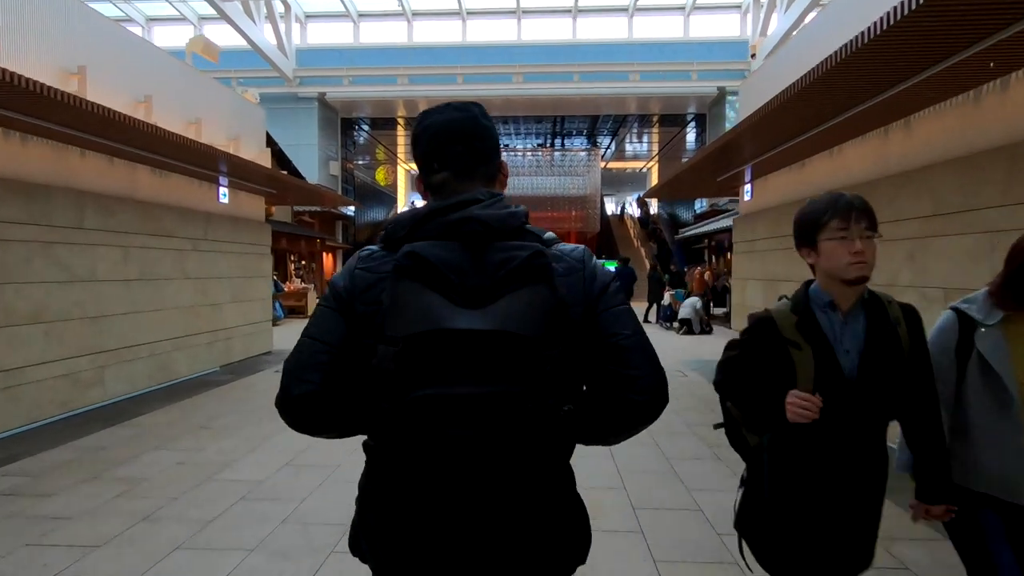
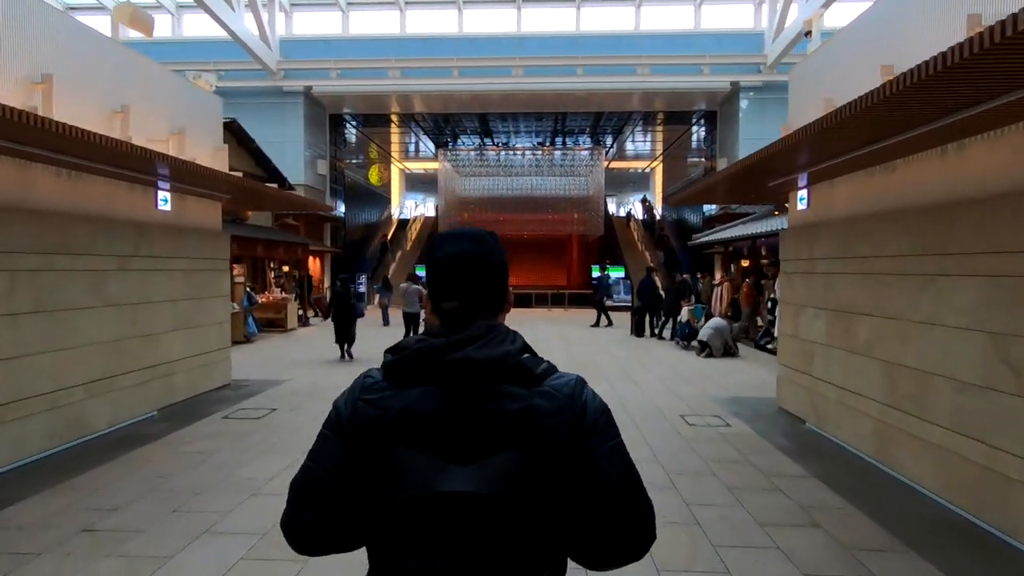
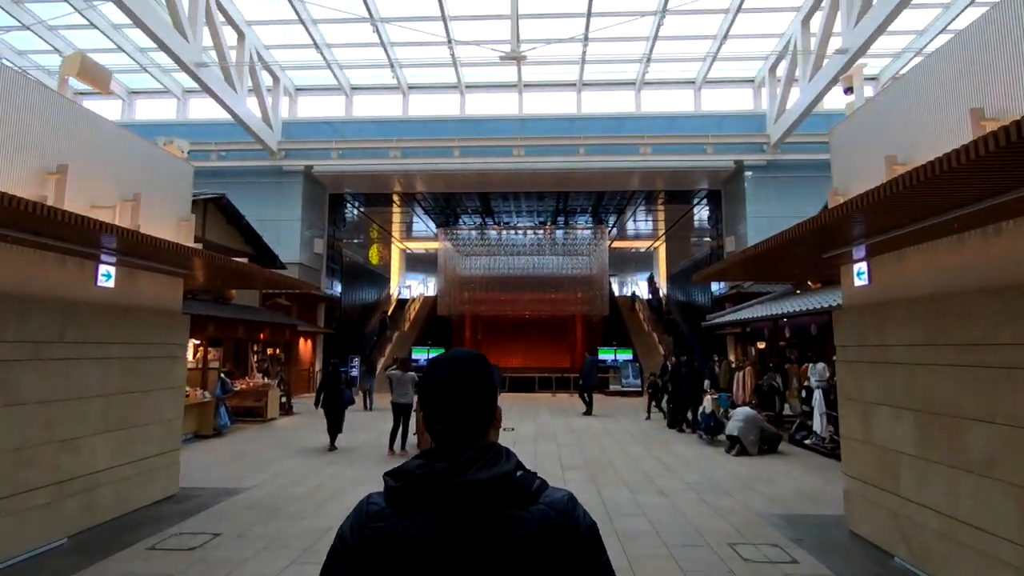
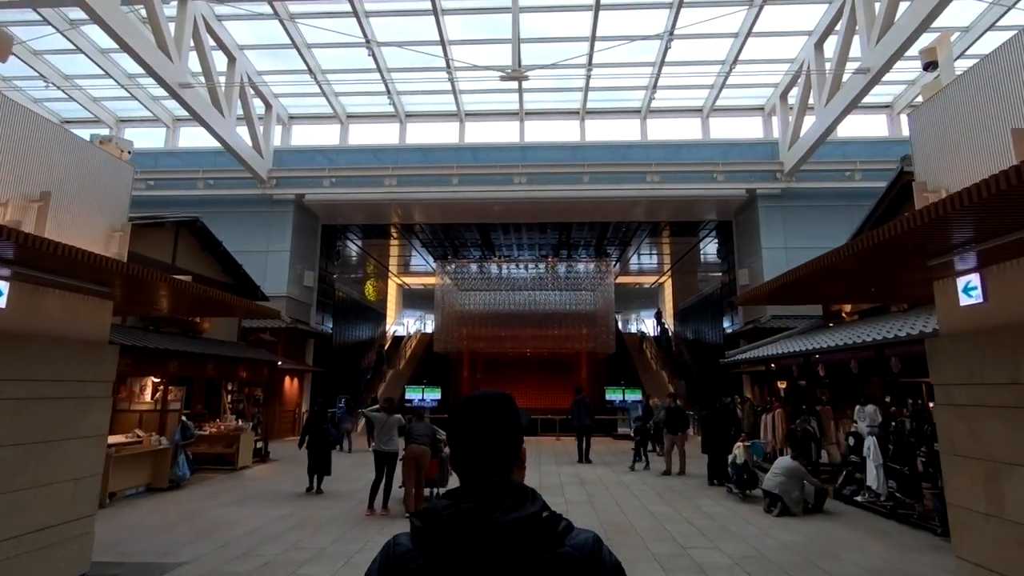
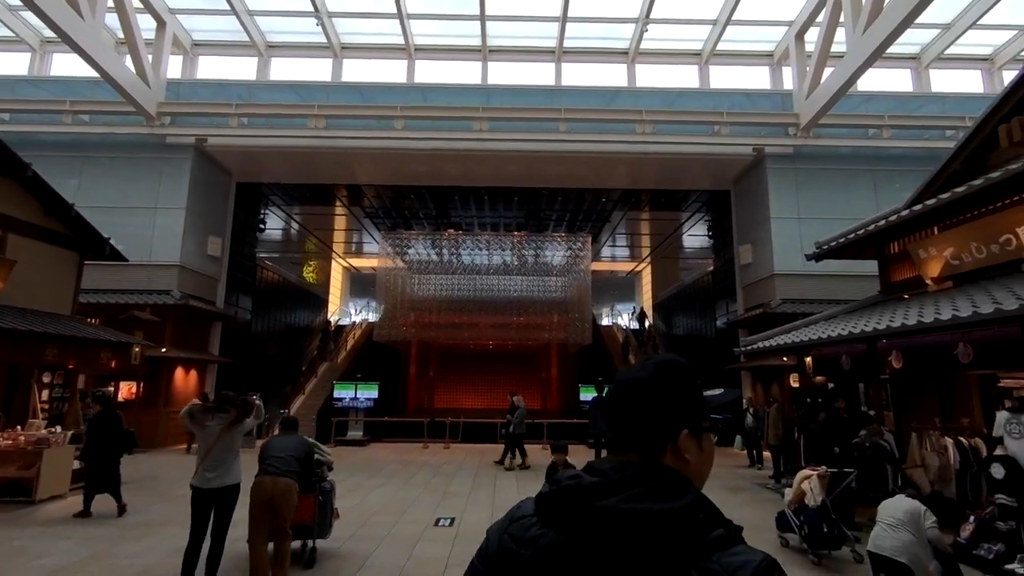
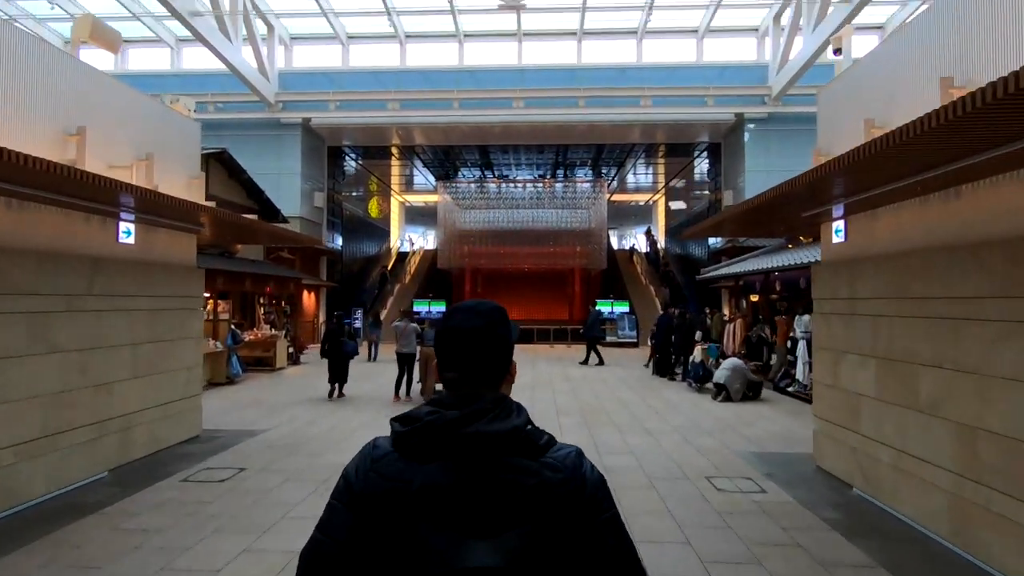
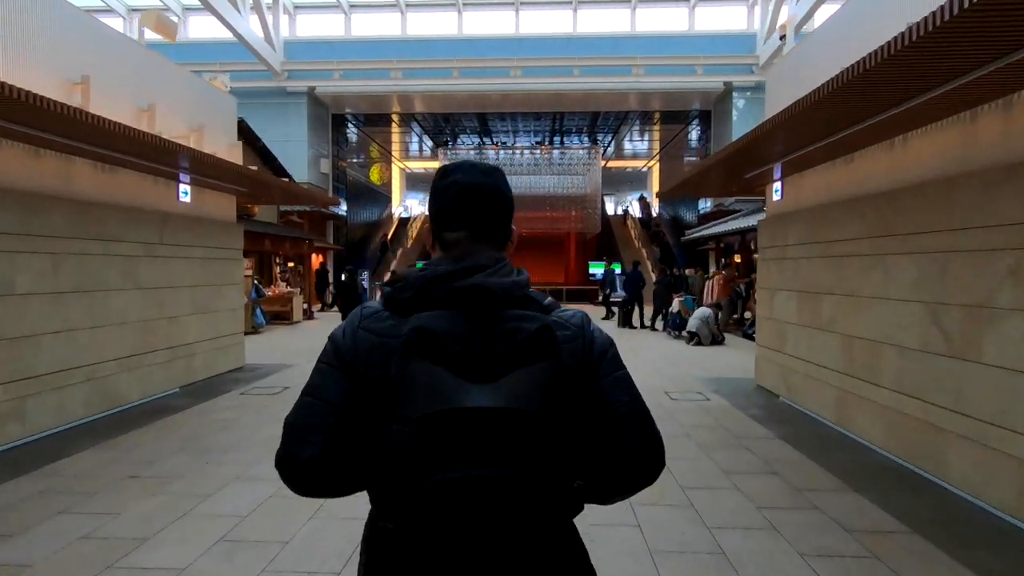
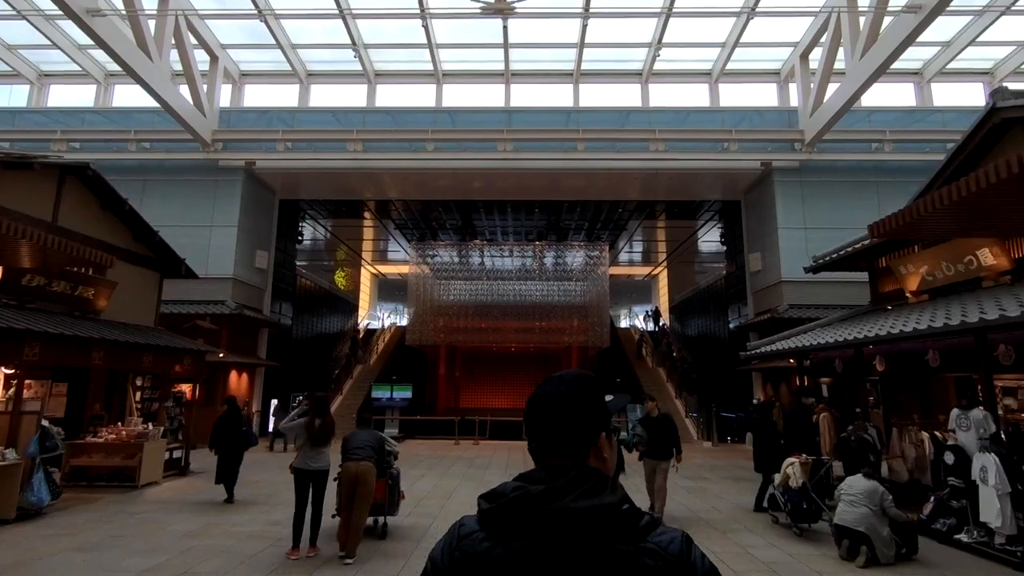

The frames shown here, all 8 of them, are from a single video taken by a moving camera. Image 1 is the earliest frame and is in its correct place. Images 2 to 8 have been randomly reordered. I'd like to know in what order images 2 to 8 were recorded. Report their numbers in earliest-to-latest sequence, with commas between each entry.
7, 2, 6, 3, 4, 8, 5
